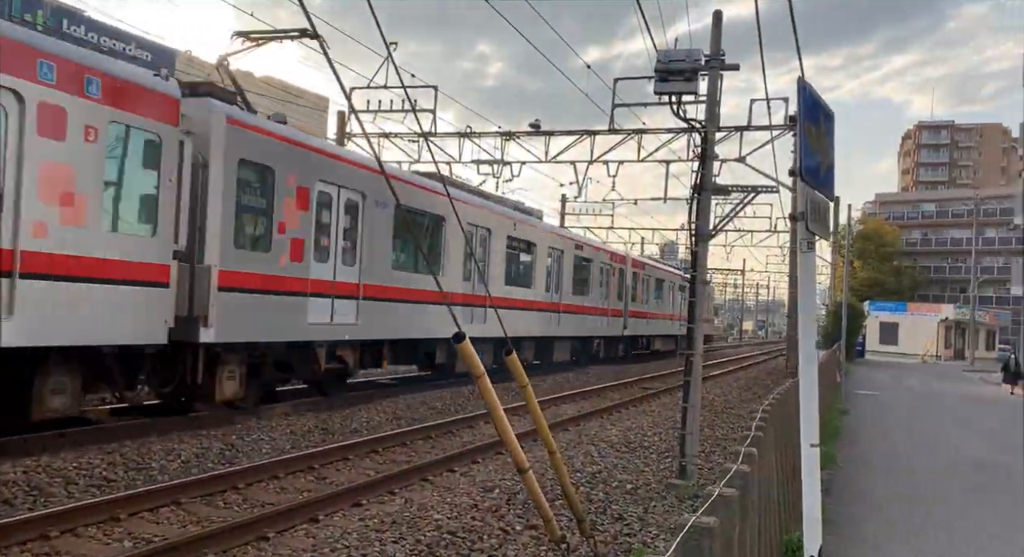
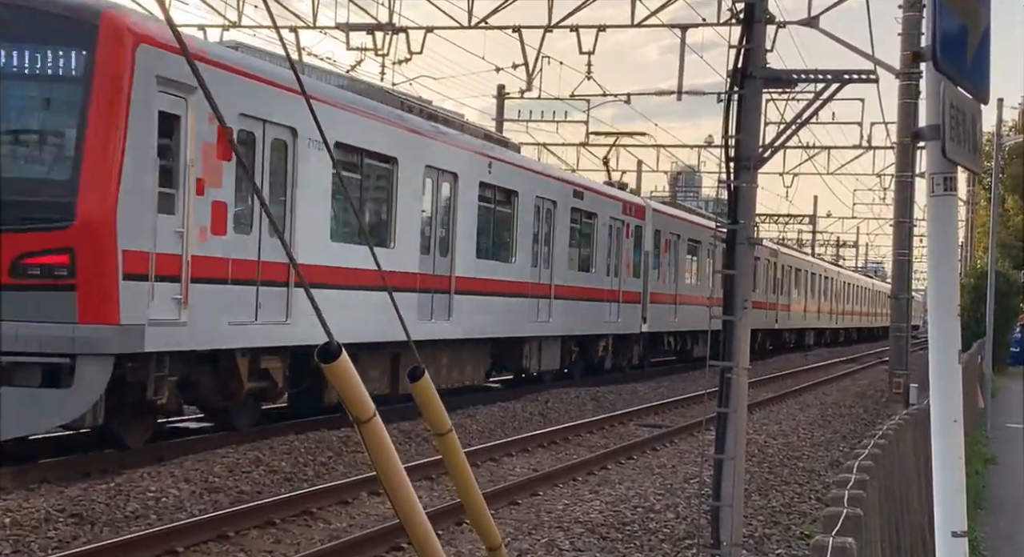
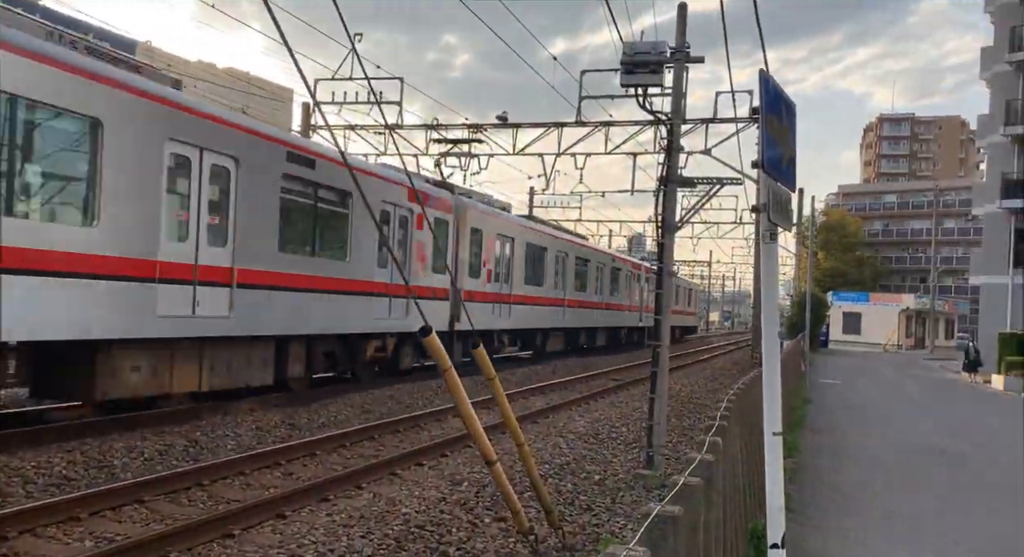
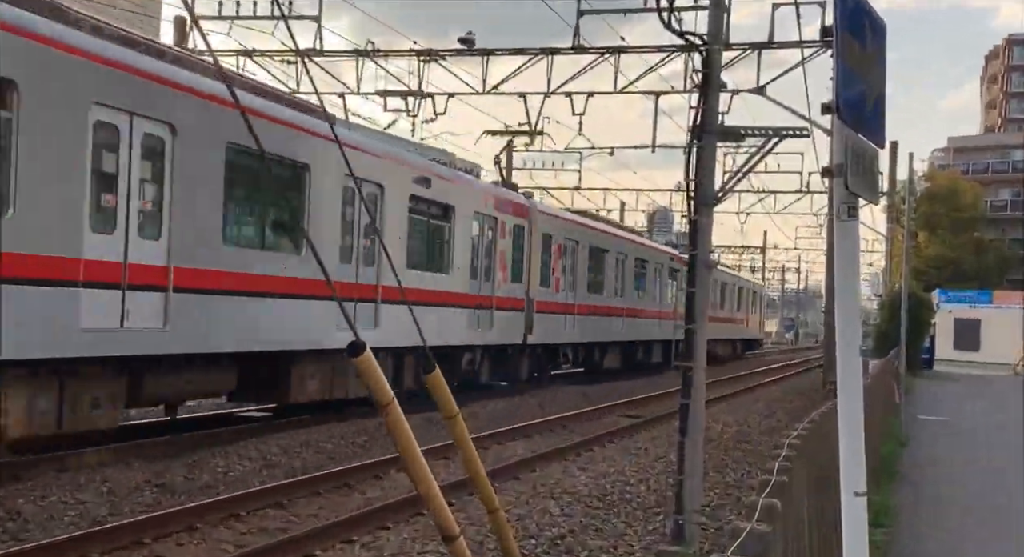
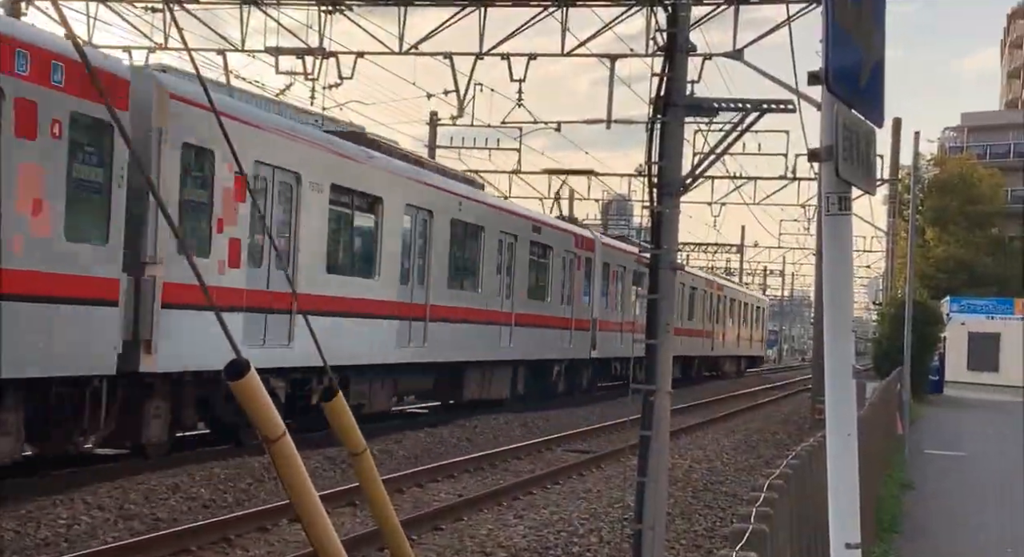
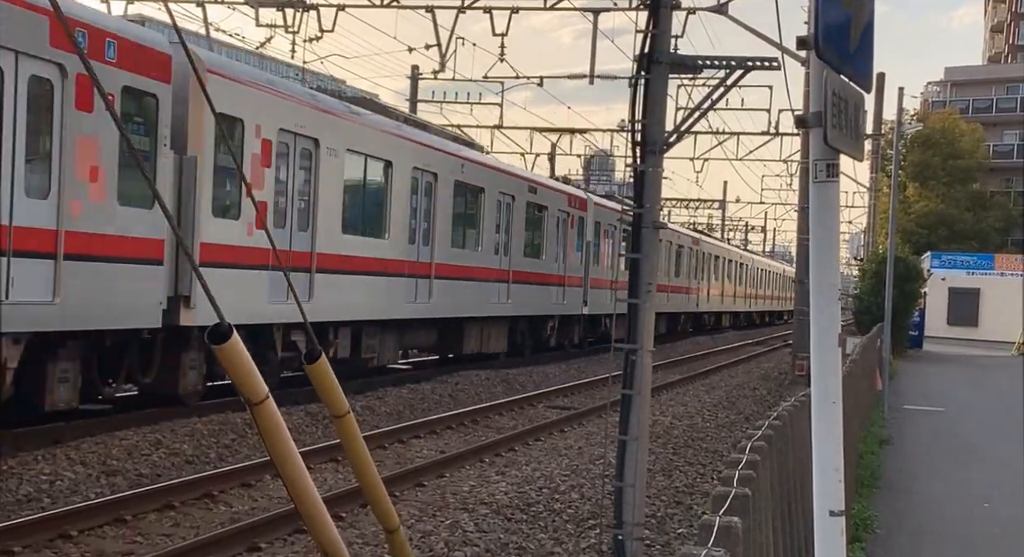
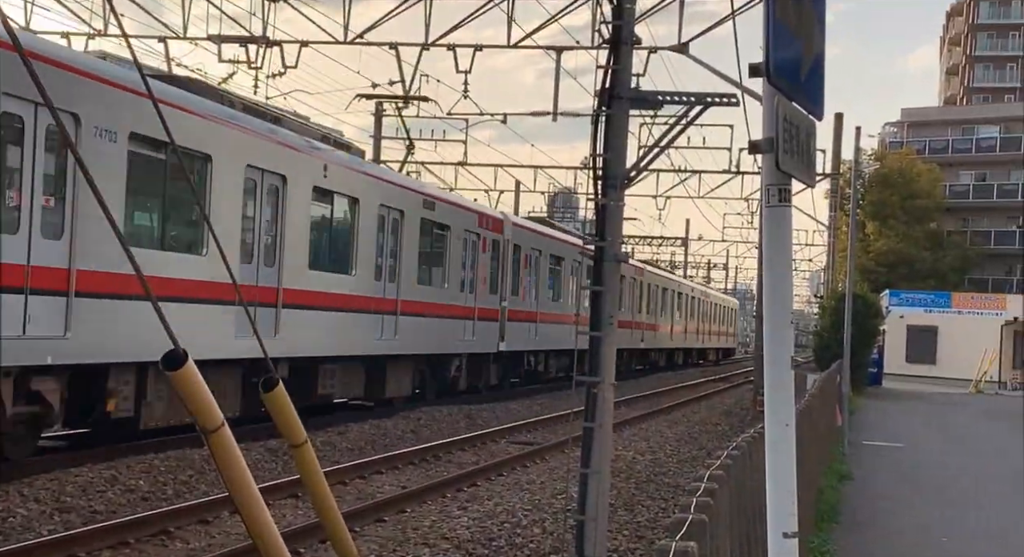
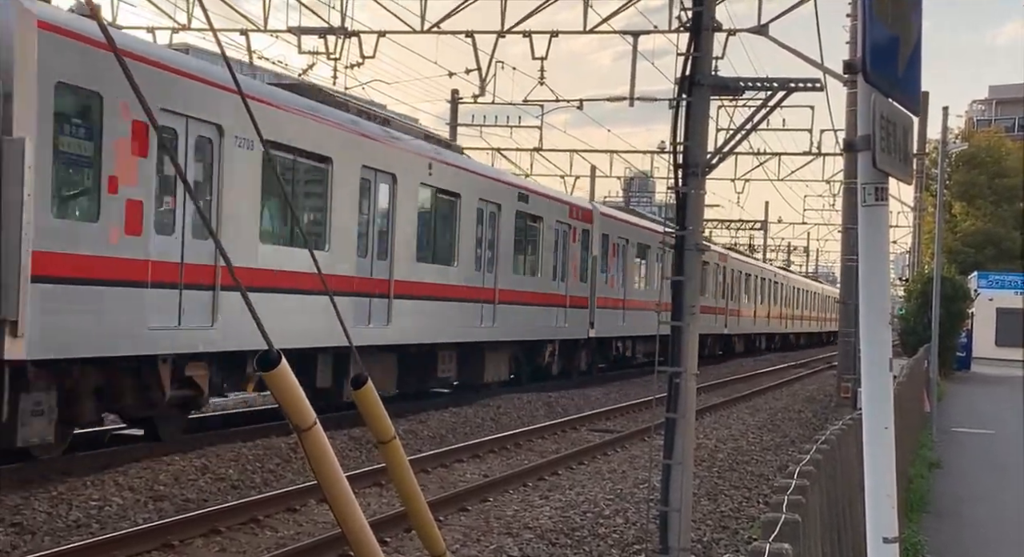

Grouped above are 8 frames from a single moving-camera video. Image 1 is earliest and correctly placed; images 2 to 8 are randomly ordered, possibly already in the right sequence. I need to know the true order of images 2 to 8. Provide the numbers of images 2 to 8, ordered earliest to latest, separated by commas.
3, 4, 5, 7, 6, 8, 2
